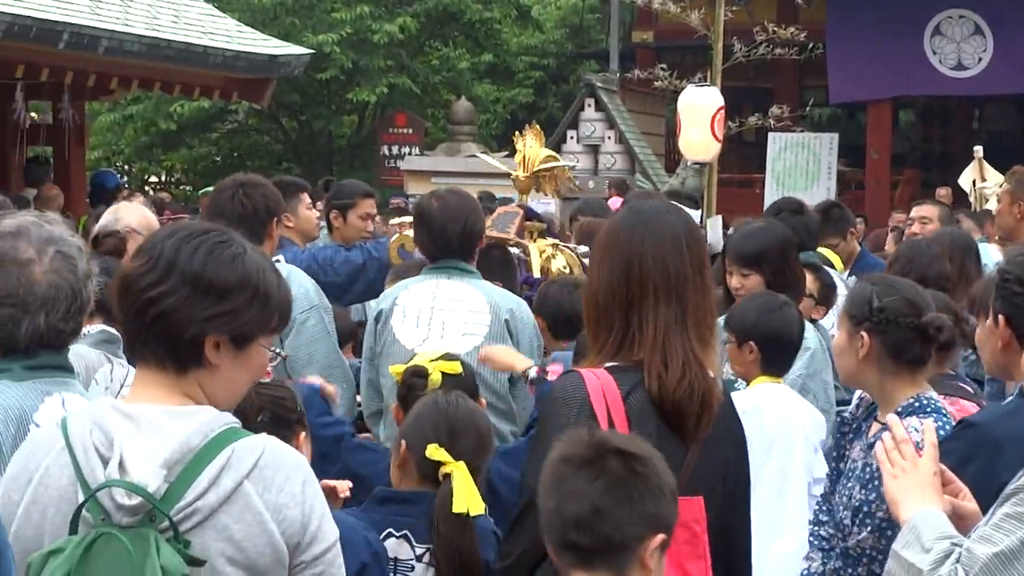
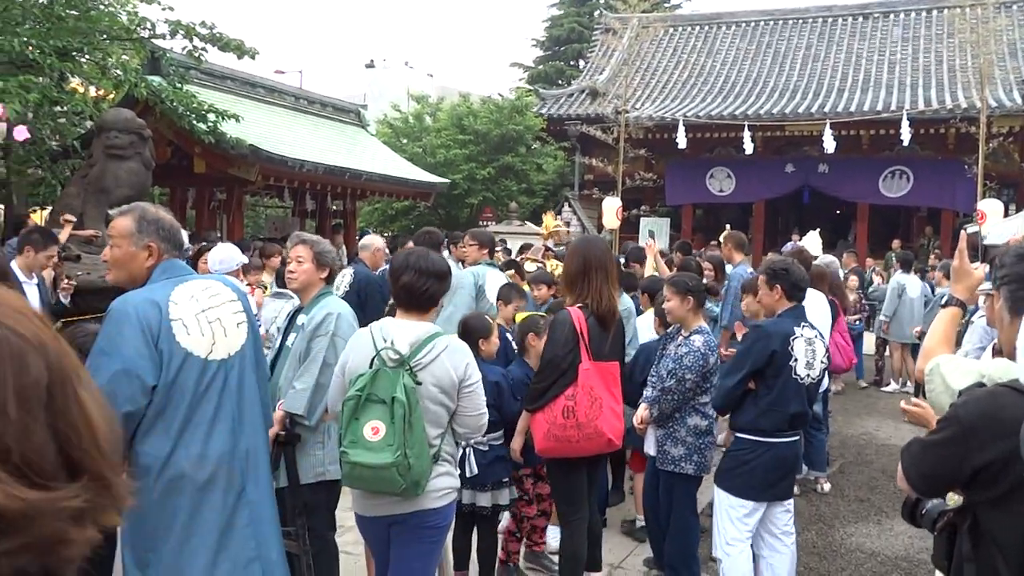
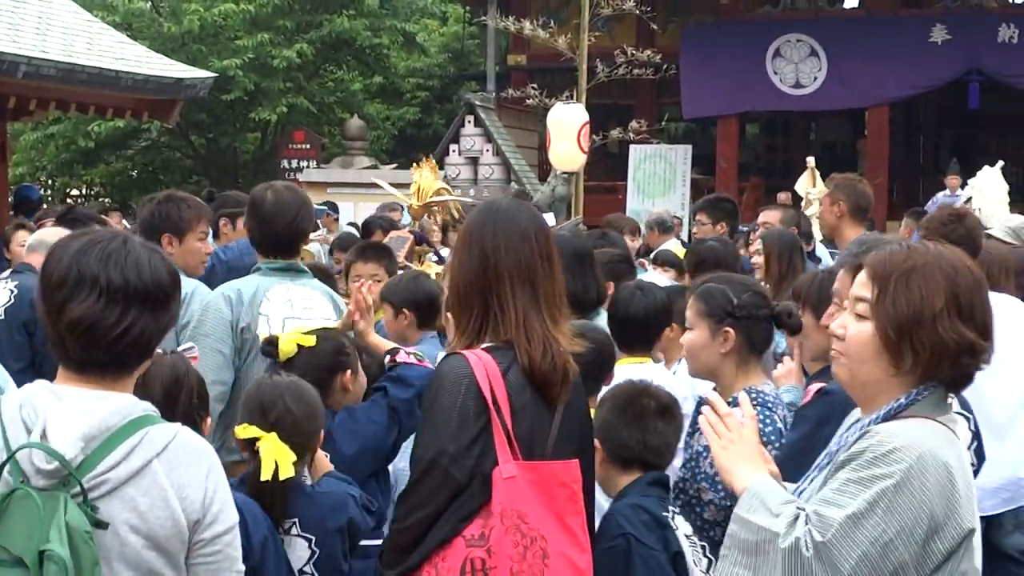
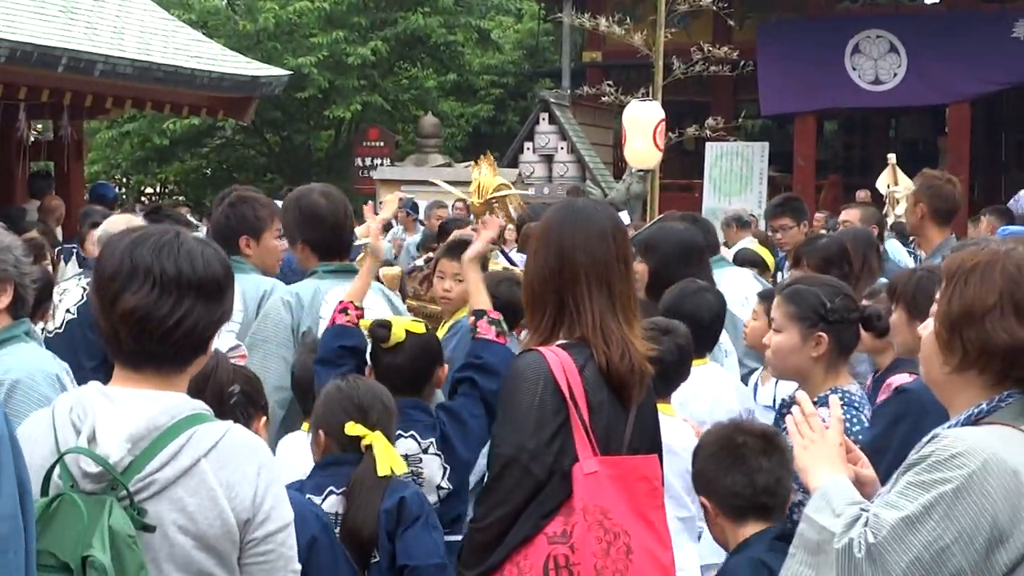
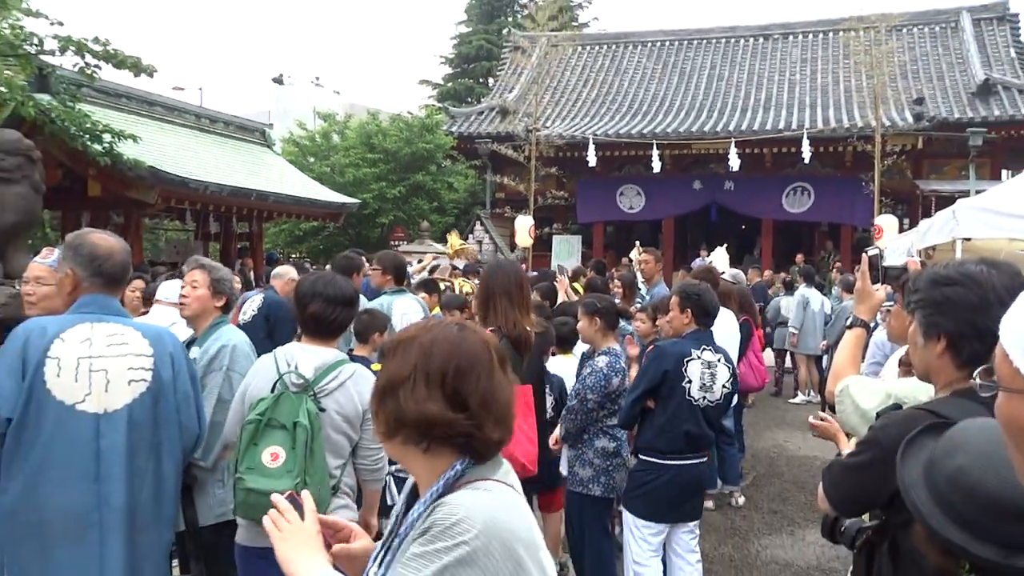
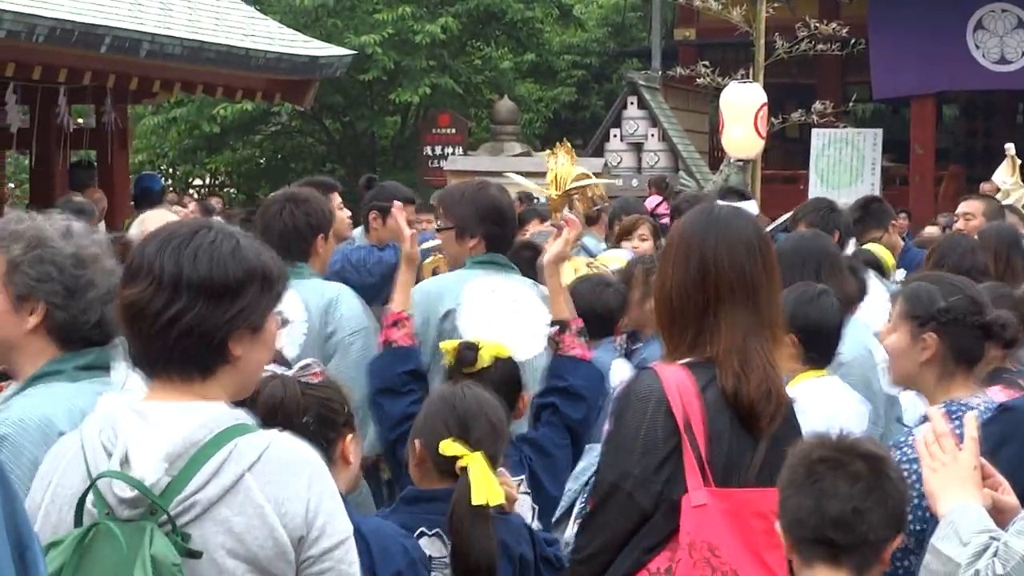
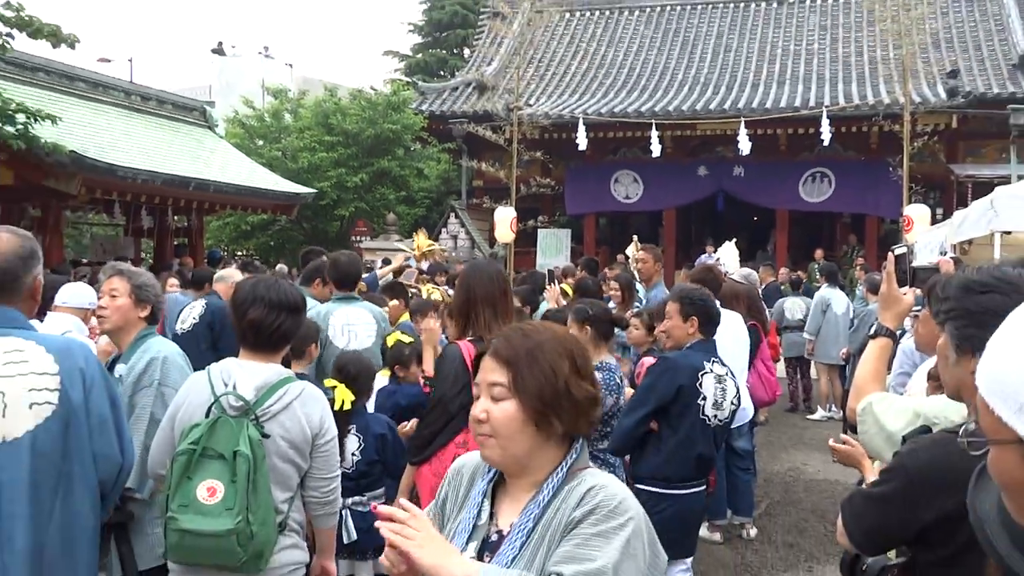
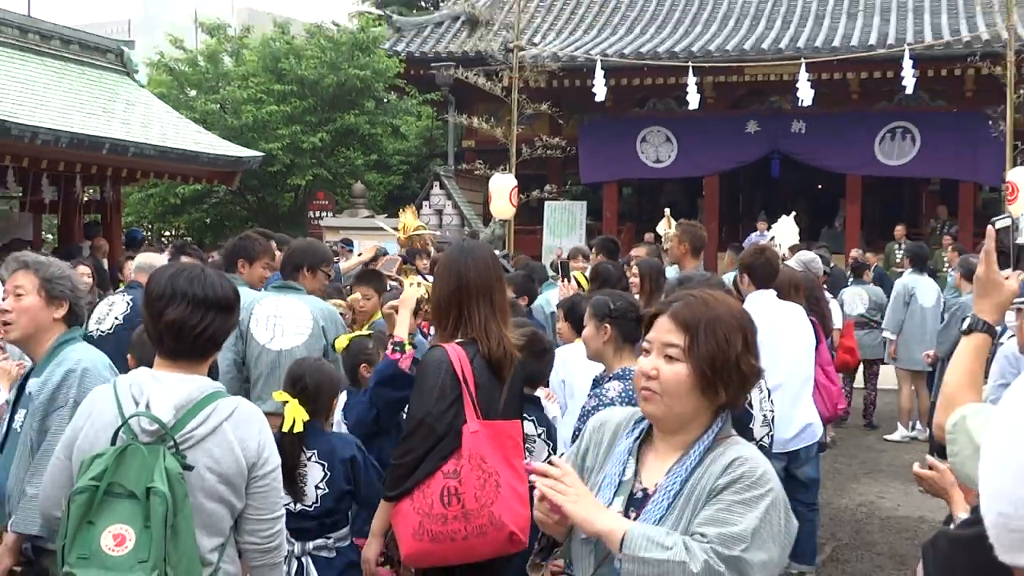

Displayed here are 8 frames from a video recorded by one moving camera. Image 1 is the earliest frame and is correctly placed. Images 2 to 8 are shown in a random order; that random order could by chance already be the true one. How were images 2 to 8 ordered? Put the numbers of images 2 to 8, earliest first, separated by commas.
6, 4, 3, 8, 7, 5, 2
